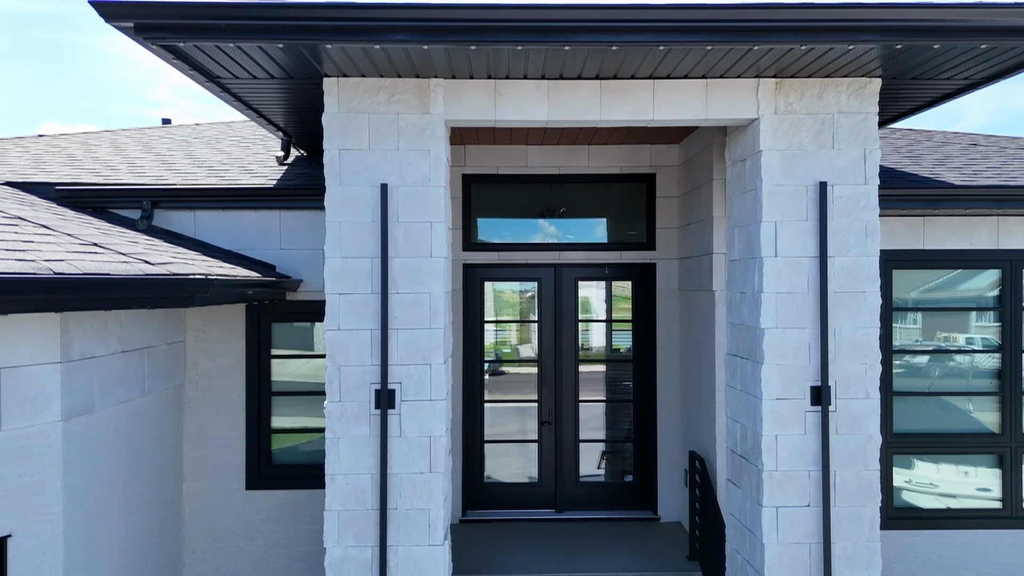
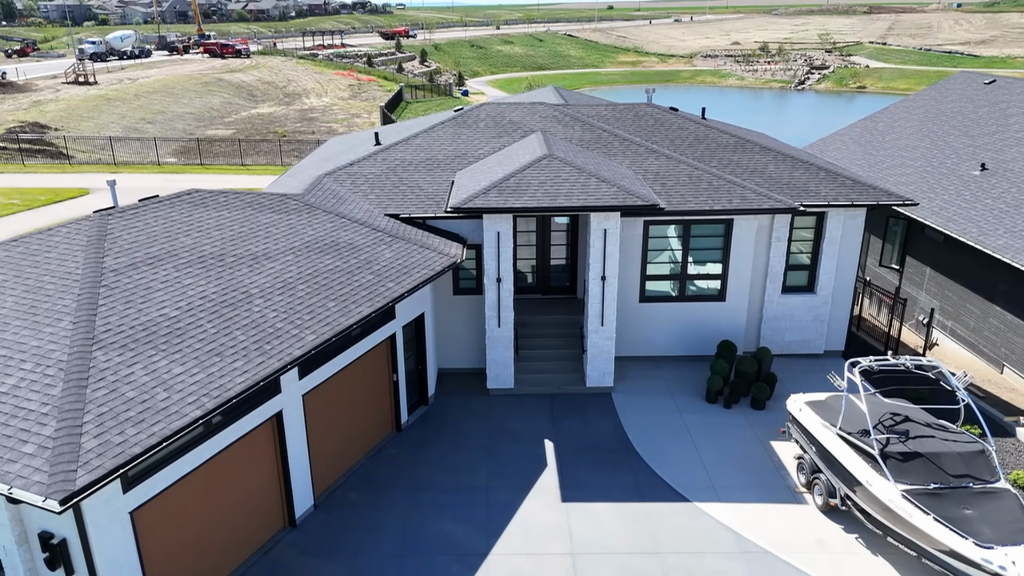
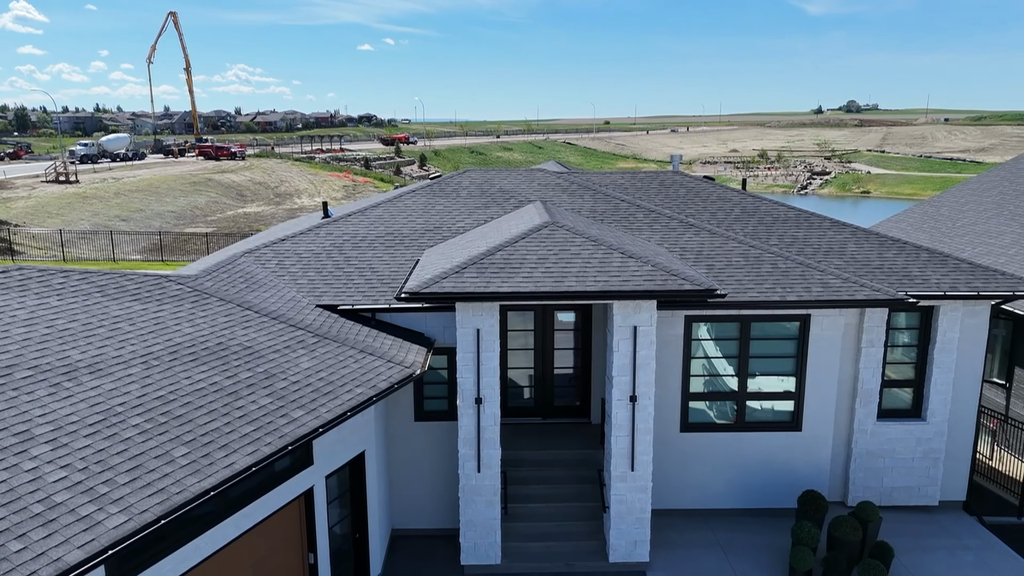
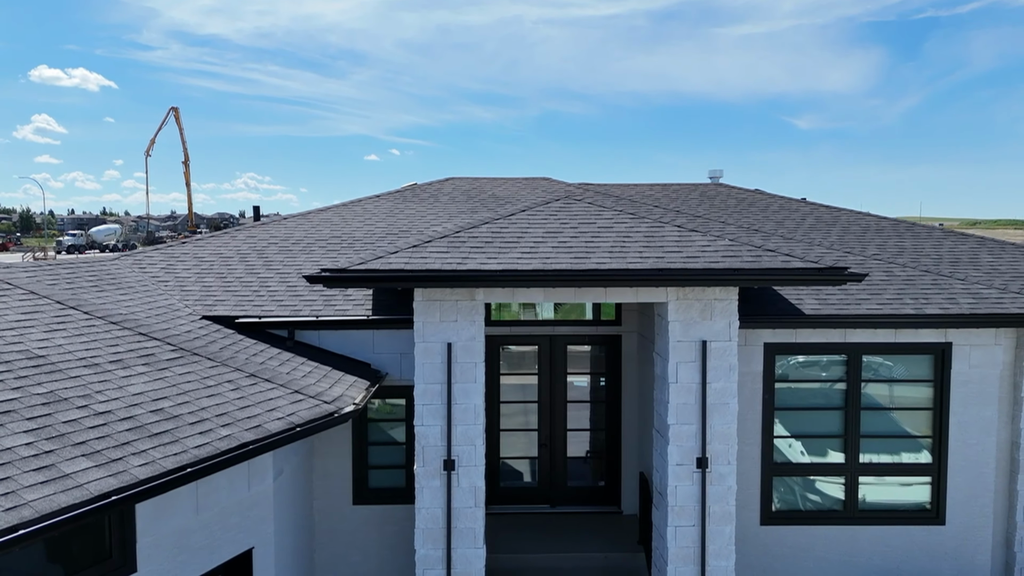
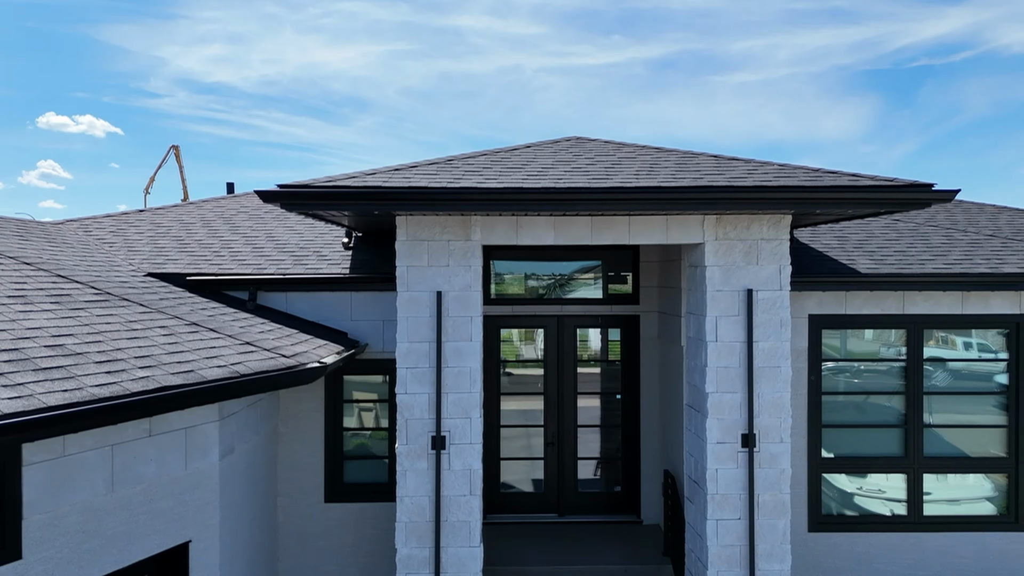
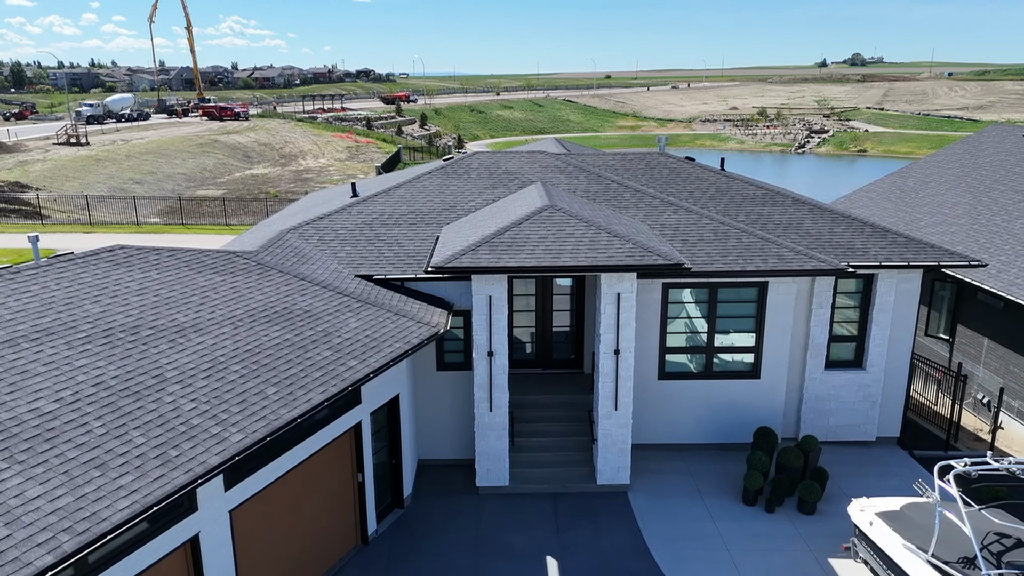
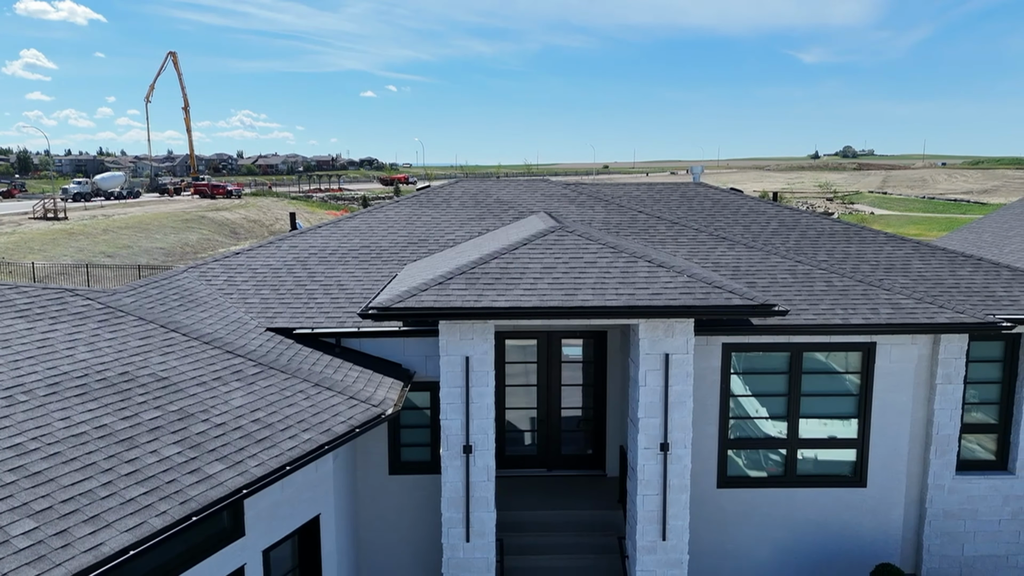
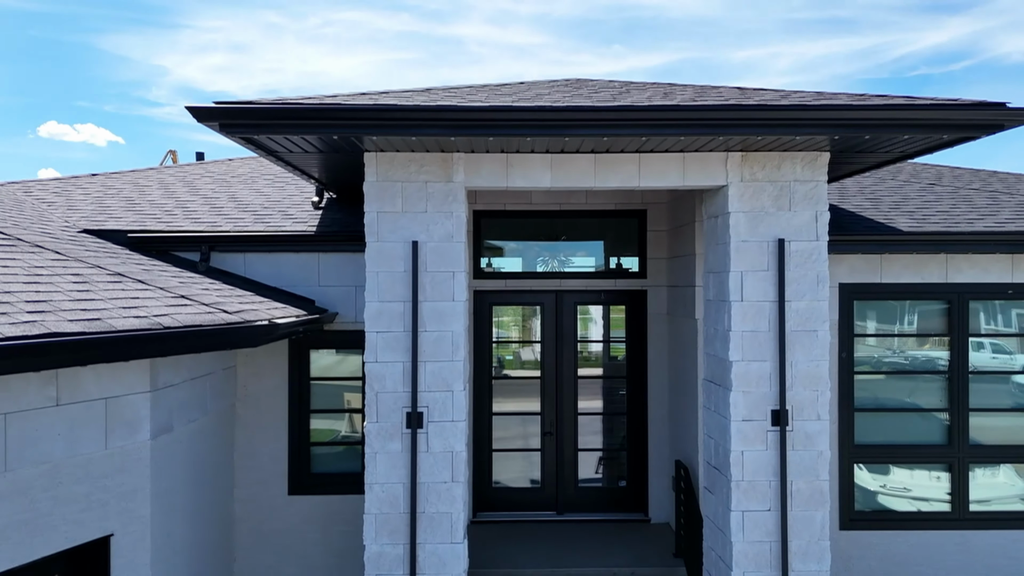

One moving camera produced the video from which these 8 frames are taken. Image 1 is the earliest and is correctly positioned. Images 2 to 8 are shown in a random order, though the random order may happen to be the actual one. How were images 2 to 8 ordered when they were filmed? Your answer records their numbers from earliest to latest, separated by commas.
8, 5, 4, 7, 3, 6, 2
